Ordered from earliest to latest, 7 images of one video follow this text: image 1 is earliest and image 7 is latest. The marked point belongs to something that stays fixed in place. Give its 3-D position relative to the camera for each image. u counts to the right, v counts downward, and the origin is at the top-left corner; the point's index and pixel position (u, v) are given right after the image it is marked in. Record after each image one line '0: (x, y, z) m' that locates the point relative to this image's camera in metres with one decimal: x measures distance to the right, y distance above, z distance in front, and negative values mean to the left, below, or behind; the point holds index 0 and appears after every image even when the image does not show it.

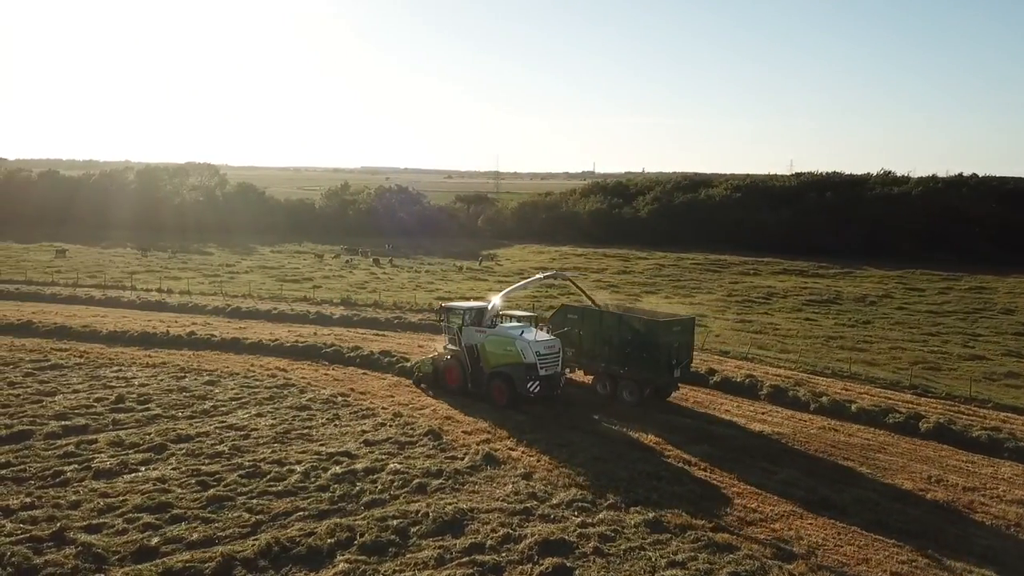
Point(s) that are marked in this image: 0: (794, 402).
0: (+6.8, -2.8, +19.5) m
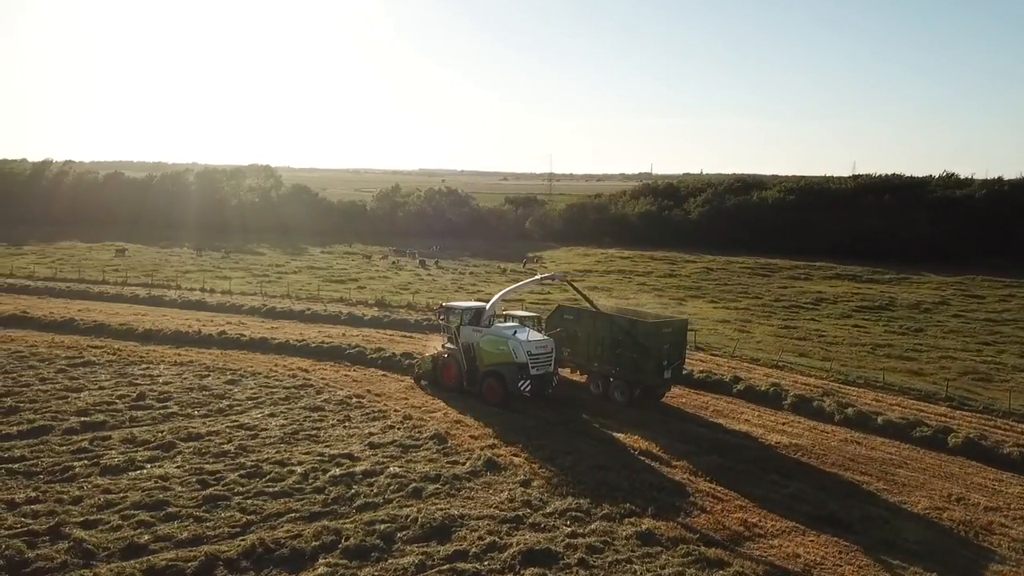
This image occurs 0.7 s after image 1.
0: (+7.2, -2.9, +18.9) m
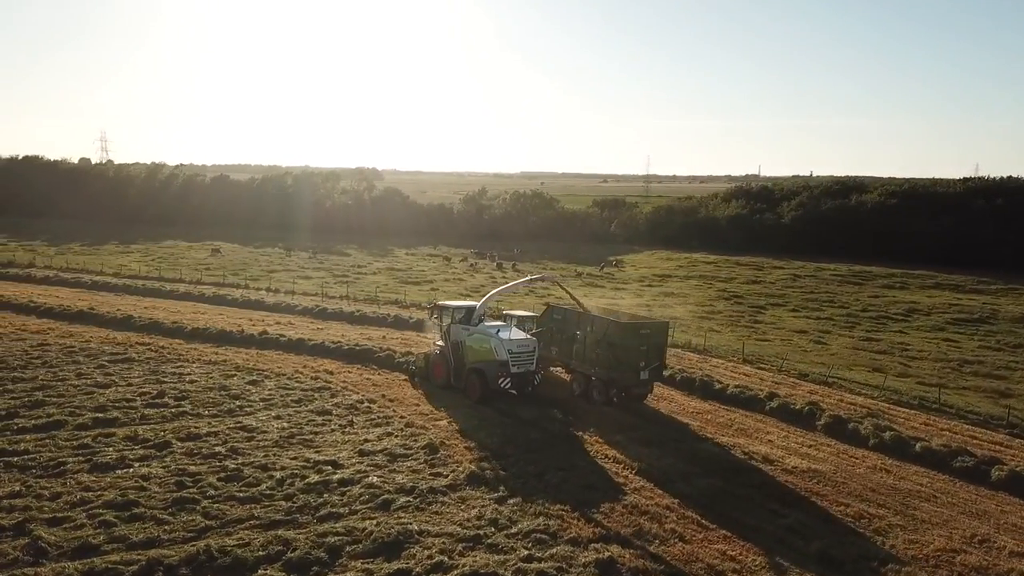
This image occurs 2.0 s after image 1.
0: (+7.4, -3.2, +17.4) m
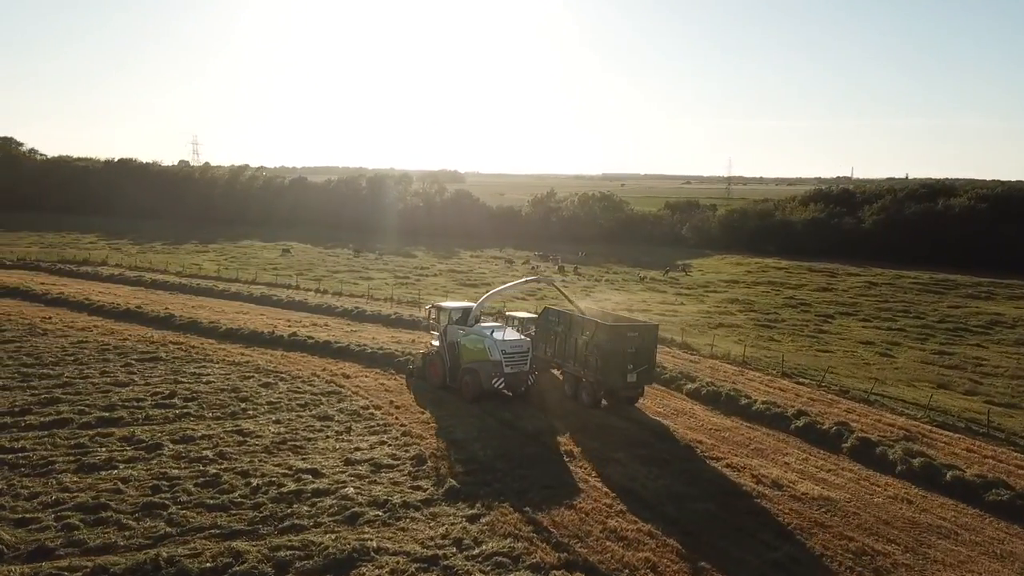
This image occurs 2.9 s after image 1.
0: (+7.3, -3.5, +16.1) m
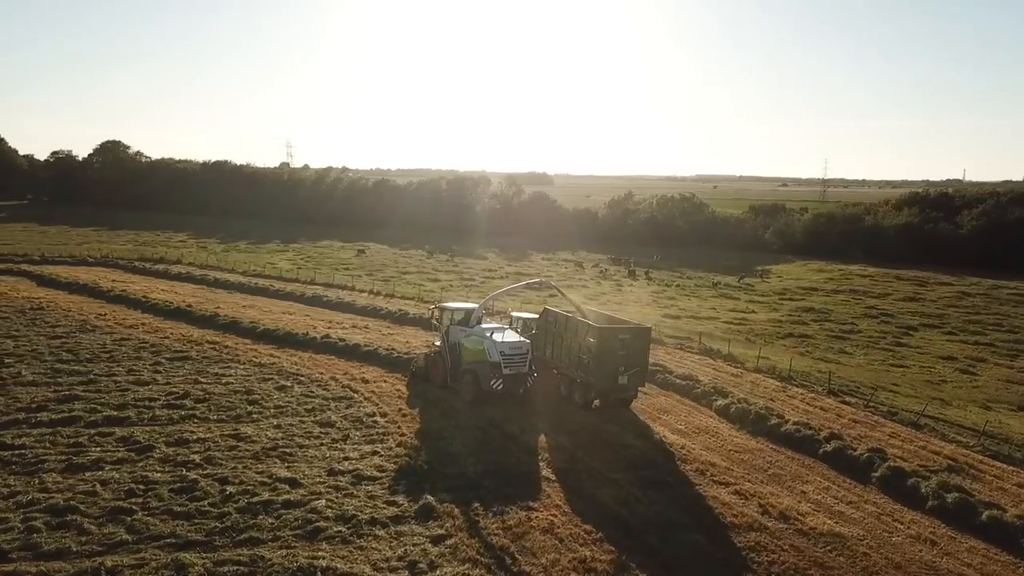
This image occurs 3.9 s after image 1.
0: (+7.2, -3.8, +14.6) m
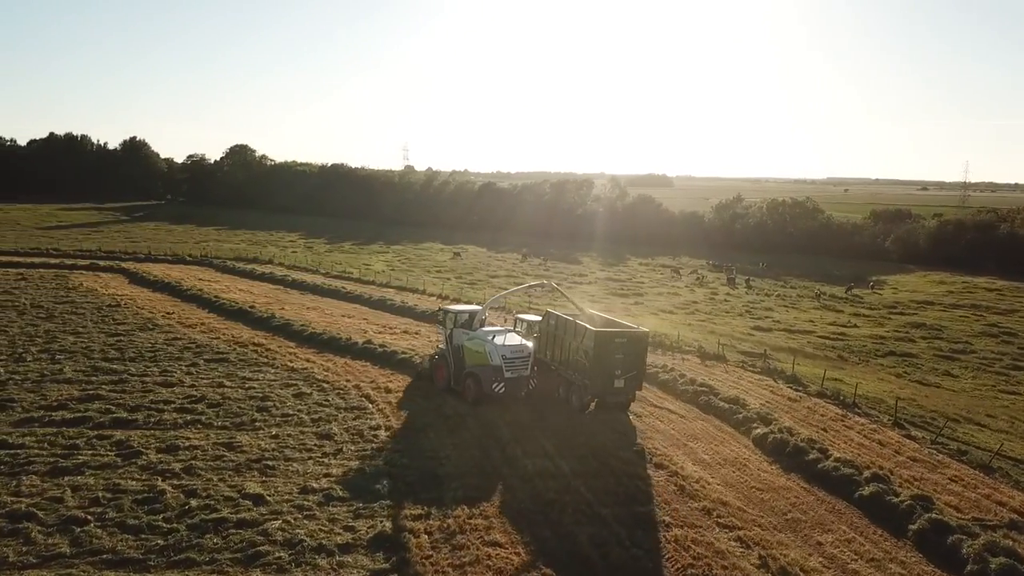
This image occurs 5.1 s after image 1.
0: (+6.7, -4.1, +12.5) m
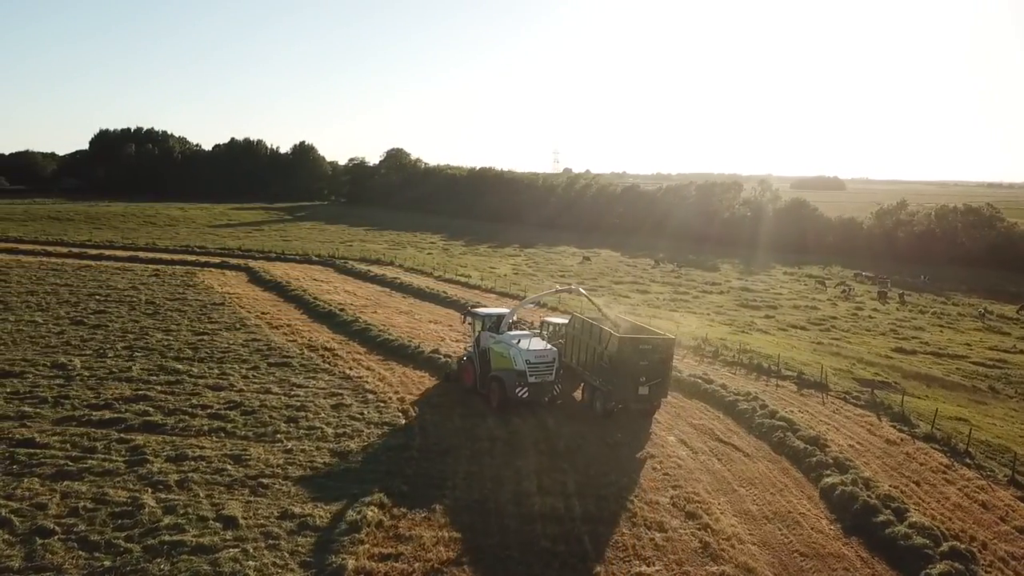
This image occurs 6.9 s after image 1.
0: (+6.1, -4.6, +9.8) m
